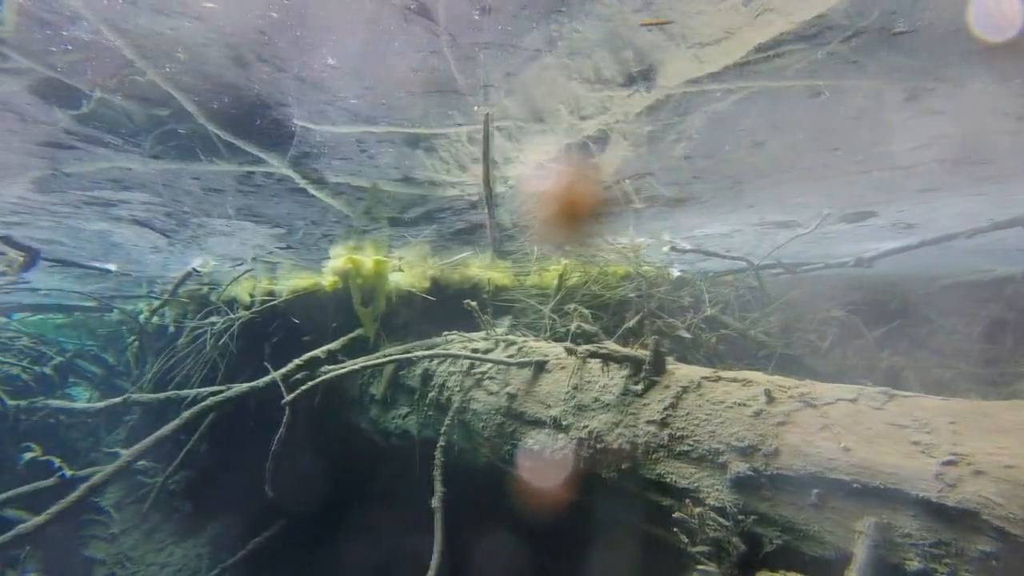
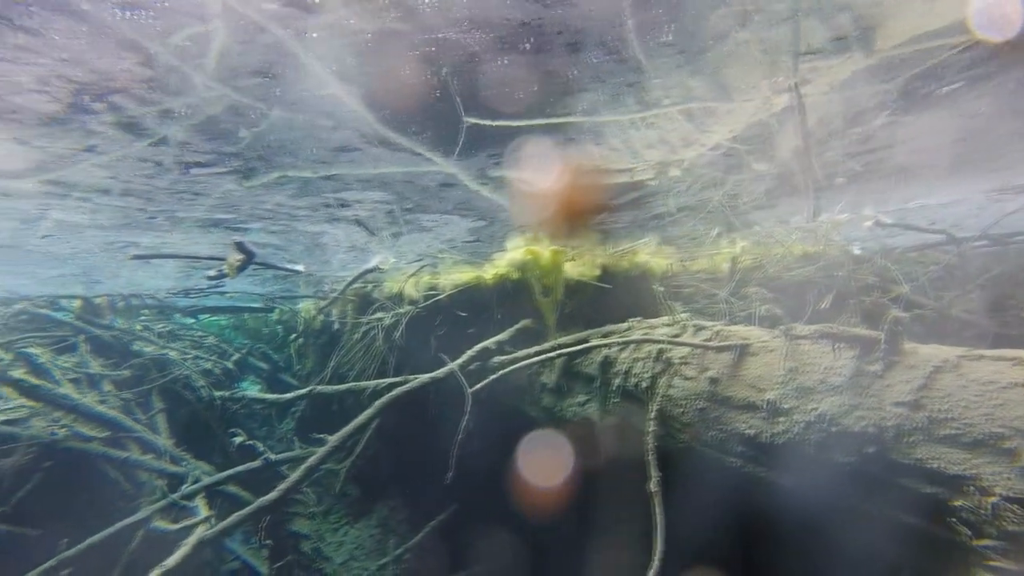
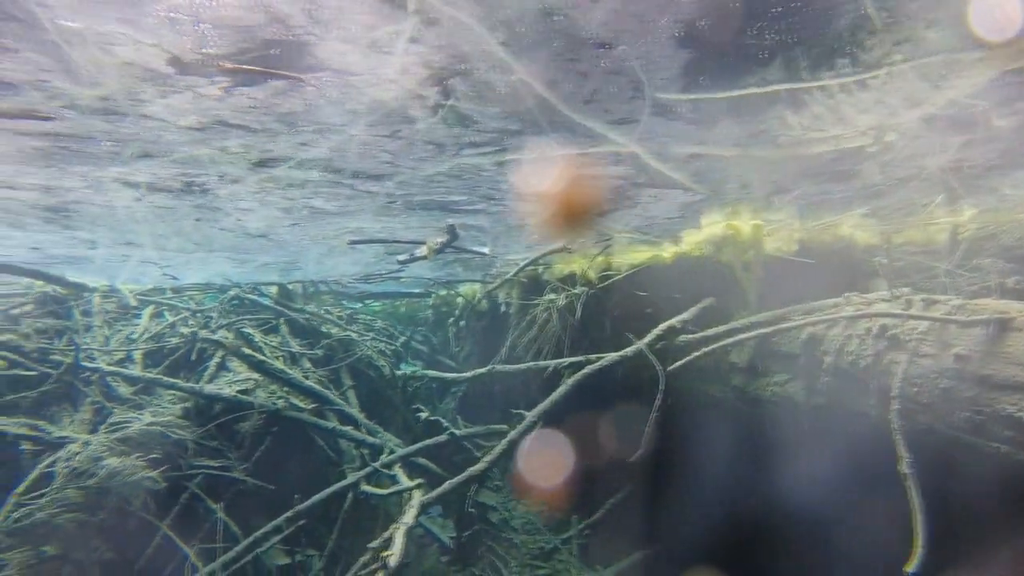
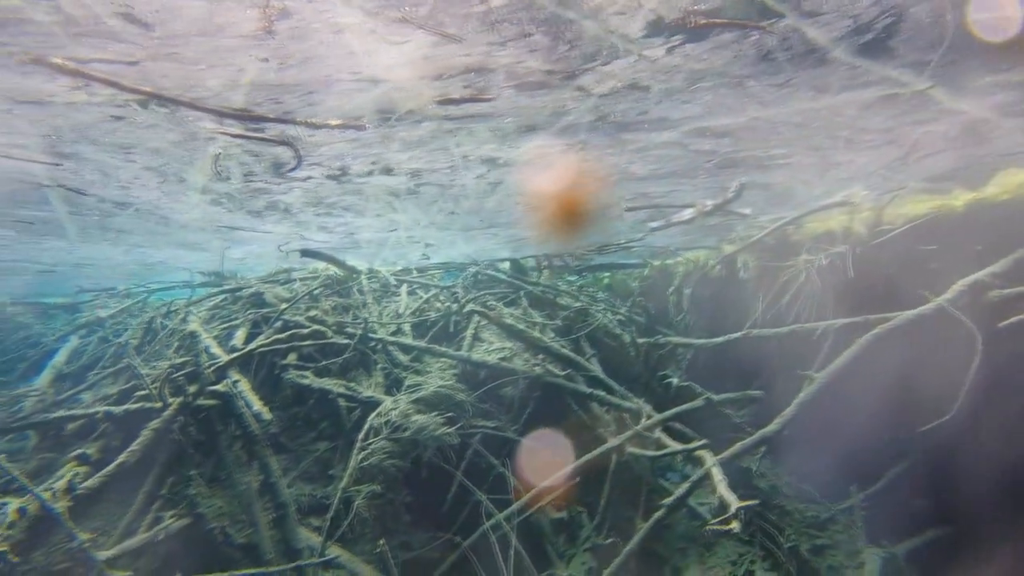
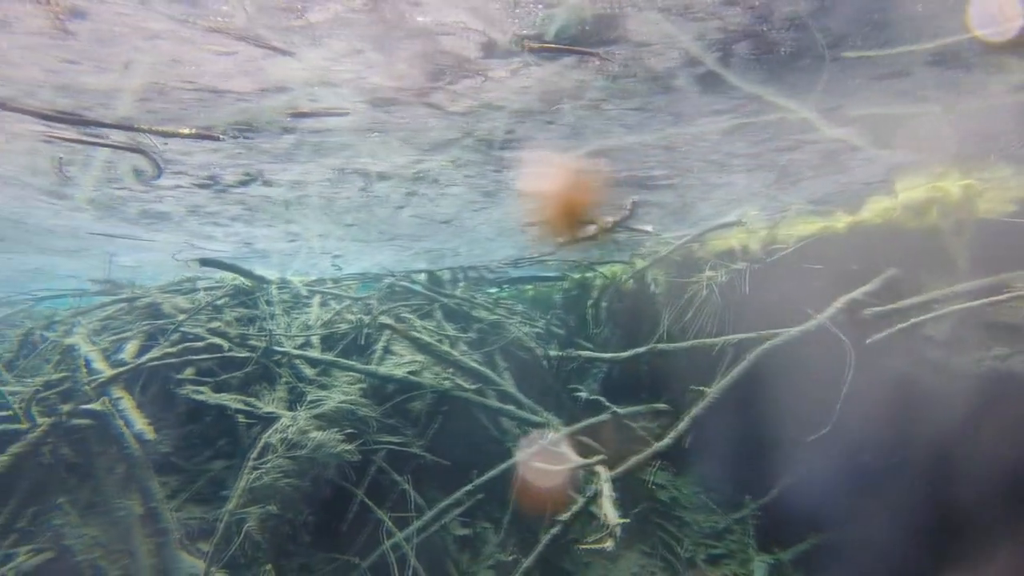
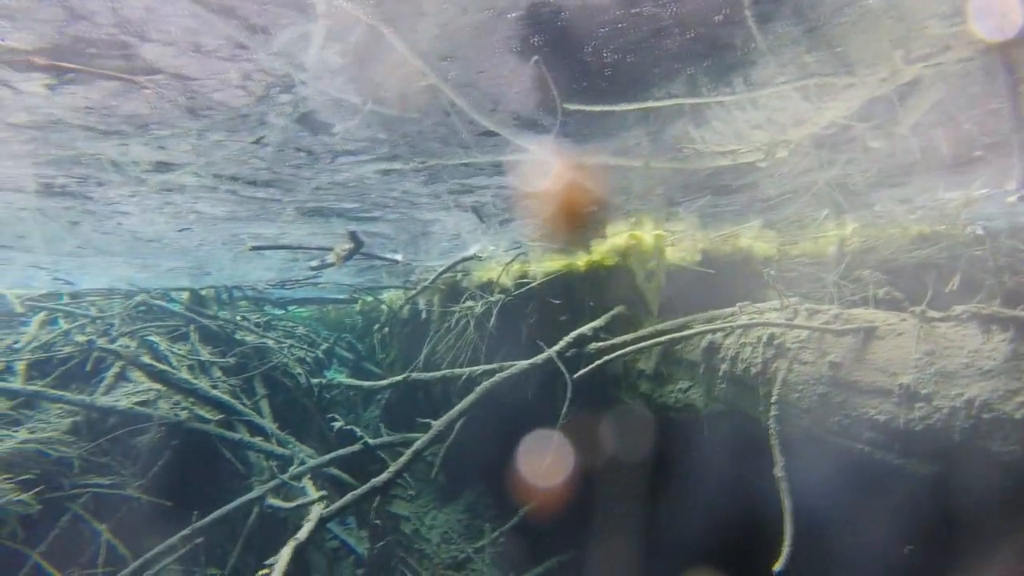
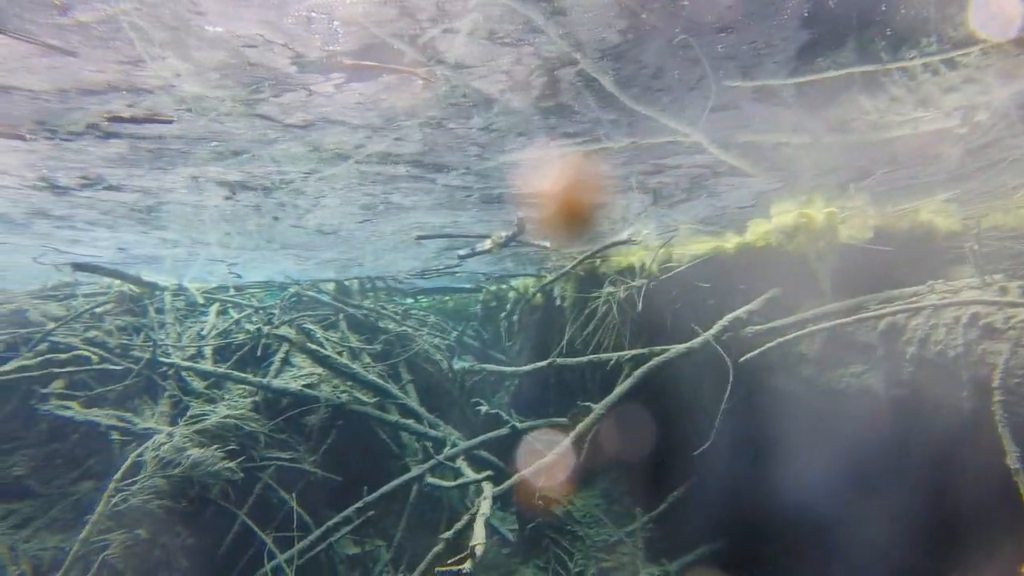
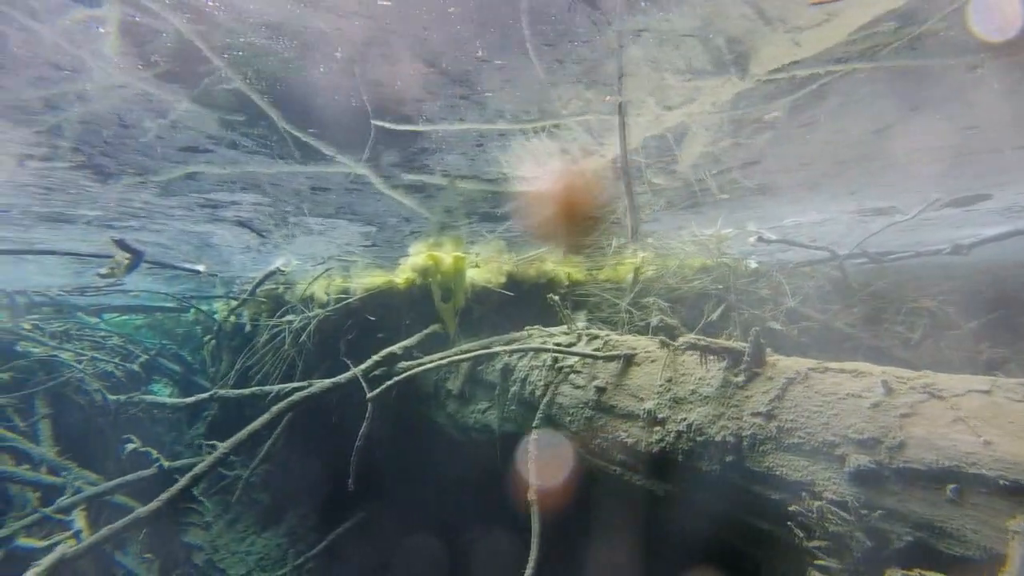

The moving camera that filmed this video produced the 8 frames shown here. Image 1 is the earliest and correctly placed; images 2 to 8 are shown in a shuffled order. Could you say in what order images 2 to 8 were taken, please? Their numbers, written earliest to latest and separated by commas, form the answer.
8, 2, 6, 3, 7, 5, 4
